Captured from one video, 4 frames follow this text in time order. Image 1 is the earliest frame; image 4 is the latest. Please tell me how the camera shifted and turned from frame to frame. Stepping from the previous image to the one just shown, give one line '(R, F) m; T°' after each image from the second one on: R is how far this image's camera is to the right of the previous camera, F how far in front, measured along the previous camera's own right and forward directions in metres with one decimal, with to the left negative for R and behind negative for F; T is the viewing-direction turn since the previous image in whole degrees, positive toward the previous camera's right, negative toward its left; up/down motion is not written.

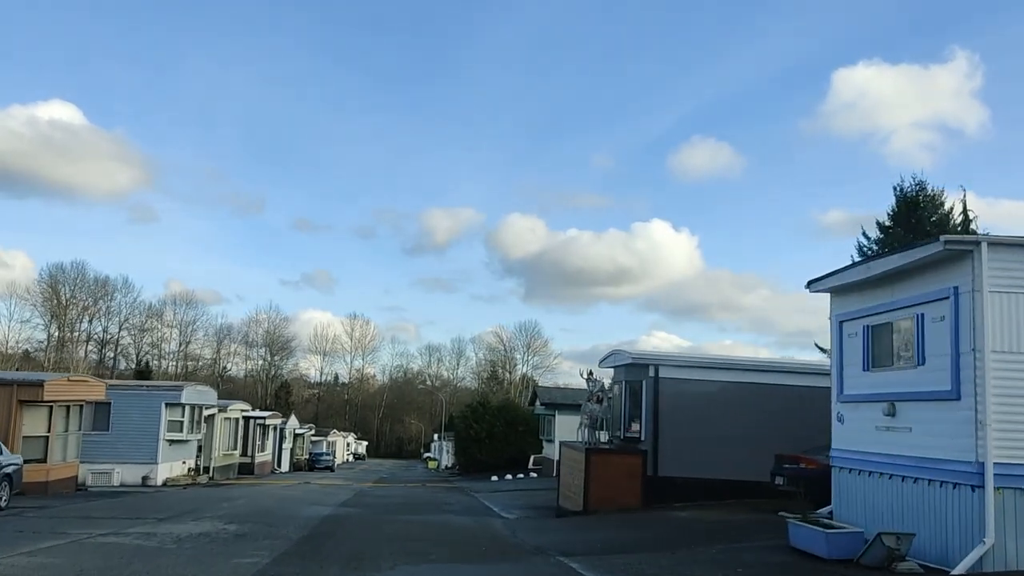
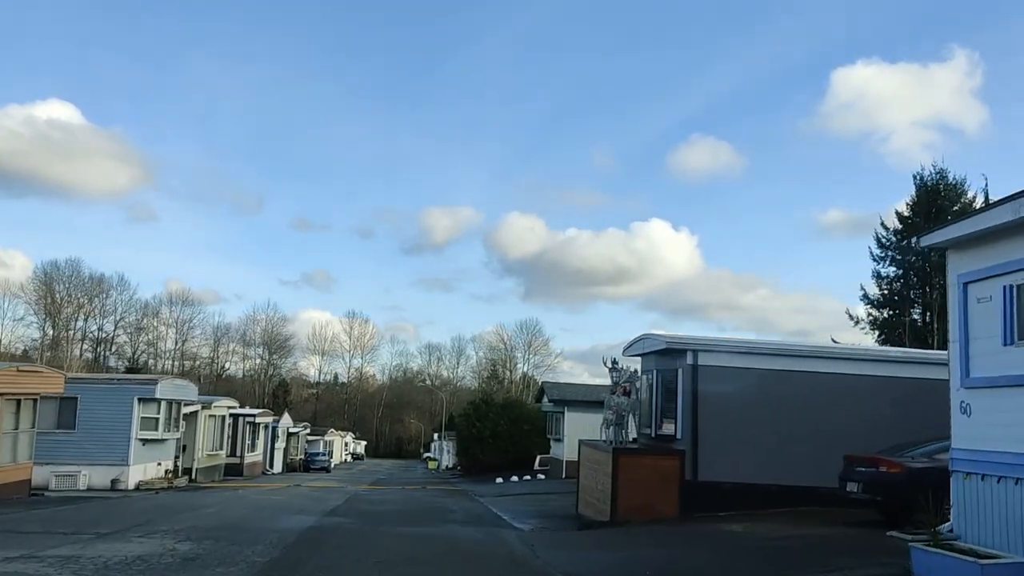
(-0.3, +2.7) m; 0°
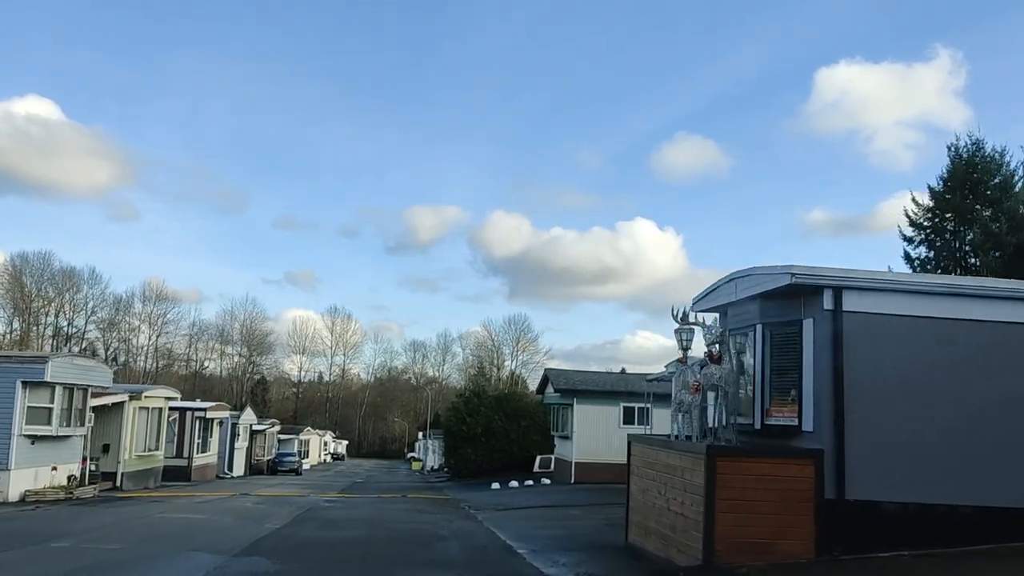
(-0.5, +6.1) m; +1°
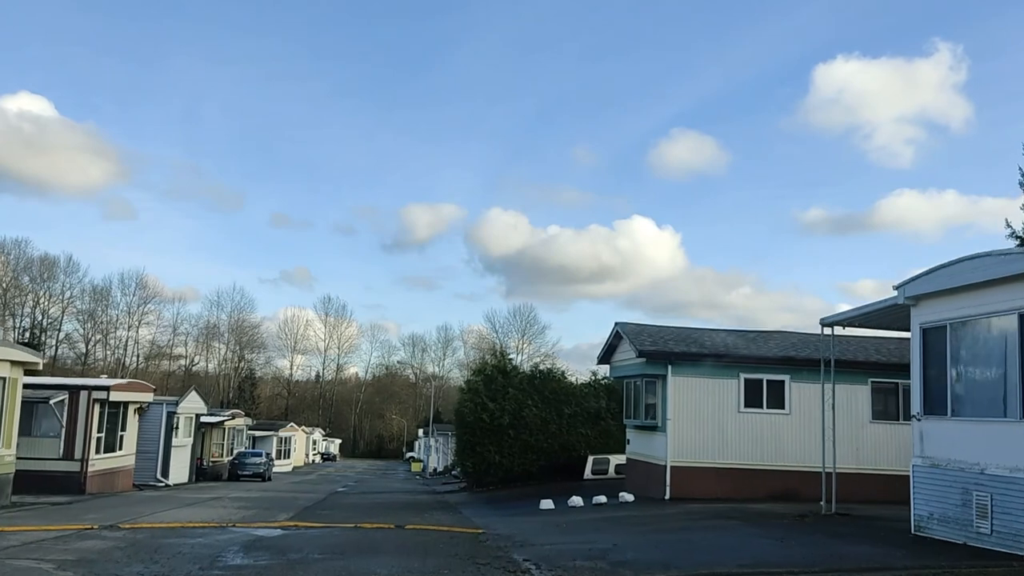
(-1.4, +11.3) m; 0°
